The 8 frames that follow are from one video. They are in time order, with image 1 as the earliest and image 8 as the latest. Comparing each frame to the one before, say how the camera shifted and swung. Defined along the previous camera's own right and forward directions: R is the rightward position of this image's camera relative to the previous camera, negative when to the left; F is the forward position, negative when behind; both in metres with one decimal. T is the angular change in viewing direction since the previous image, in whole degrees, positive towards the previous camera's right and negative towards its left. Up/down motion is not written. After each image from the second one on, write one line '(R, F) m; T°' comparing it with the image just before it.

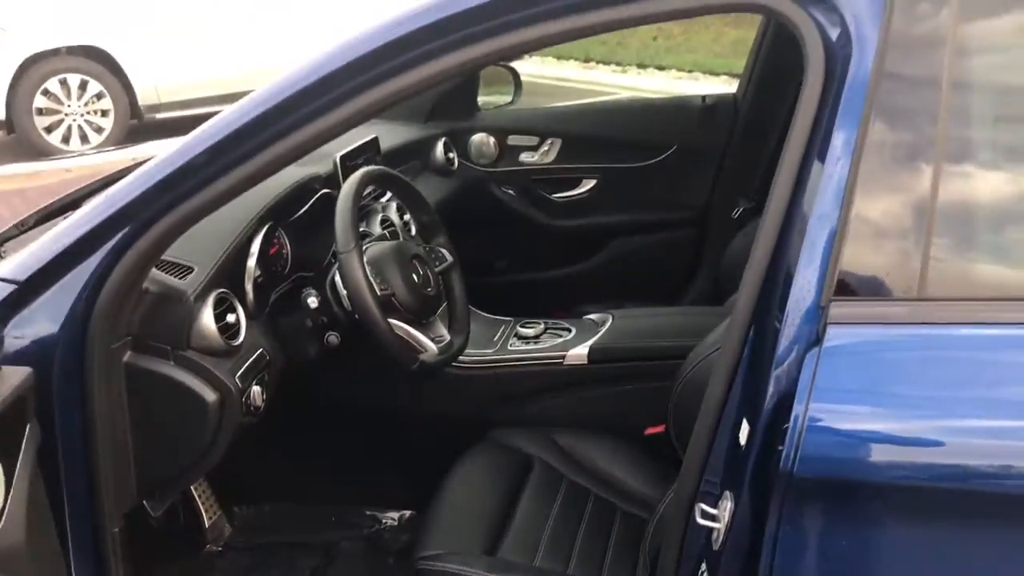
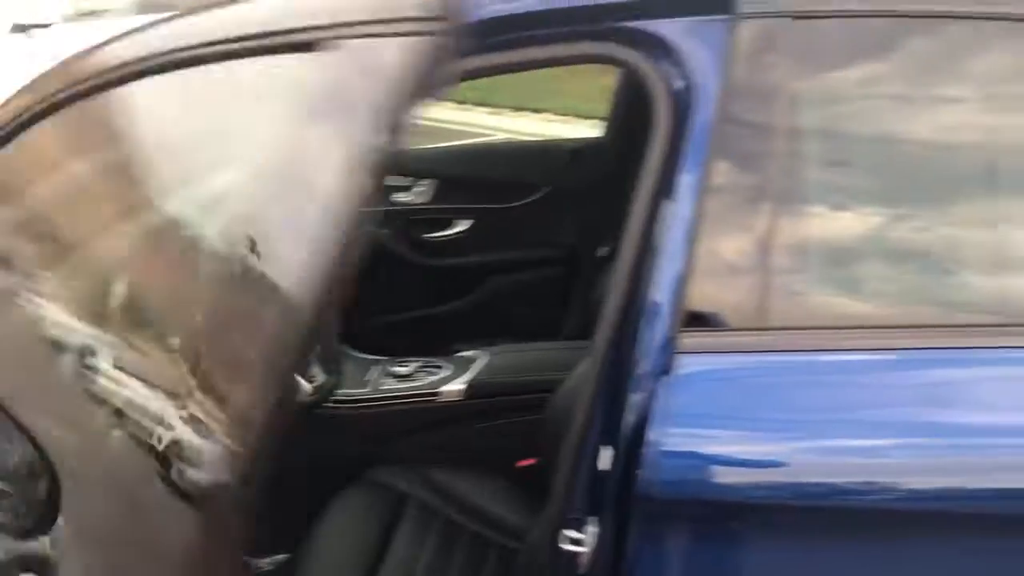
(+0.2, -0.1) m; -2°
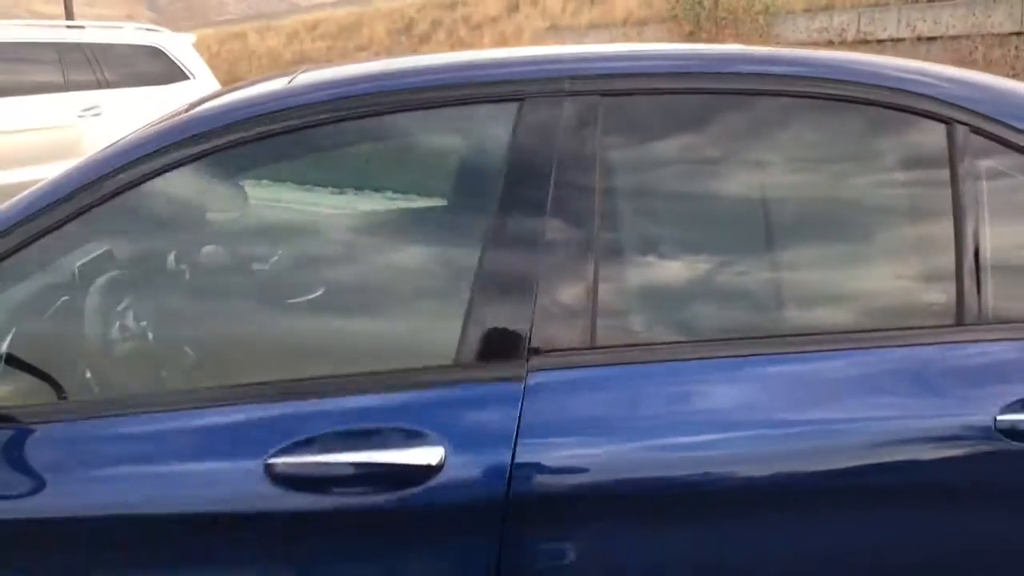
(0.0, -0.2) m; +7°
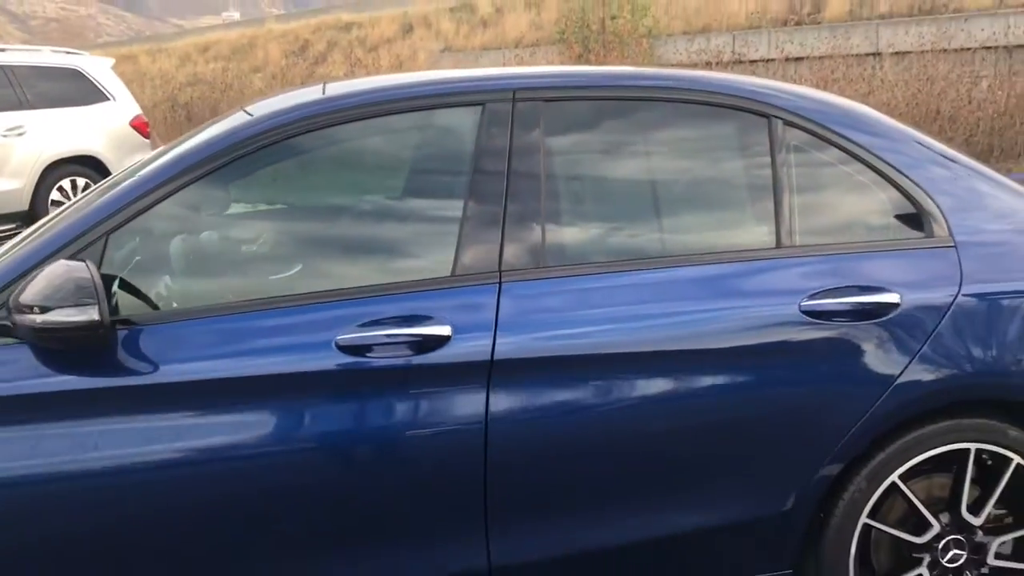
(-0.2, -0.7) m; +6°
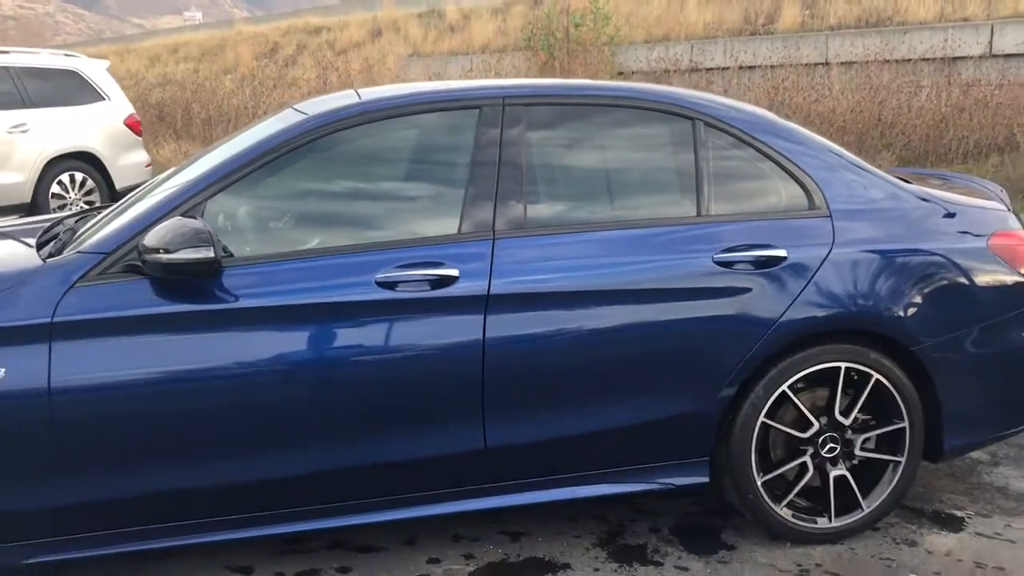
(-0.1, -0.7) m; +2°
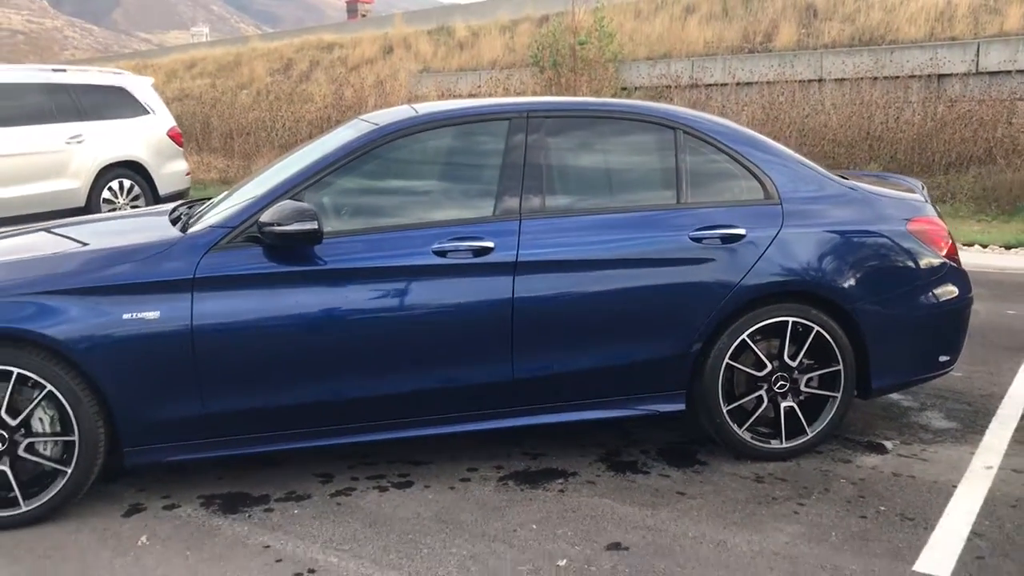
(-0.1, -0.9) m; 0°
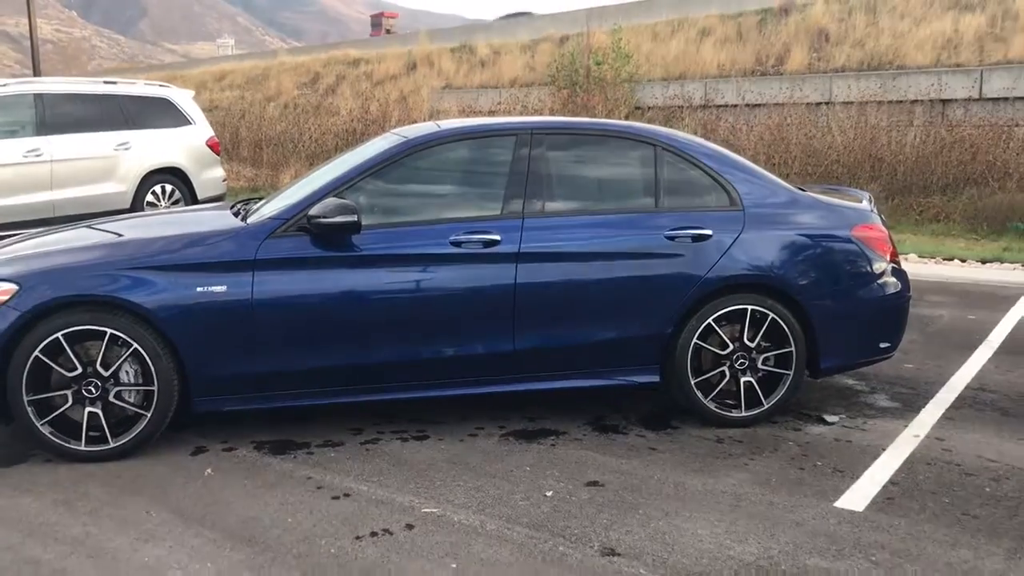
(+0.1, -0.7) m; -1°
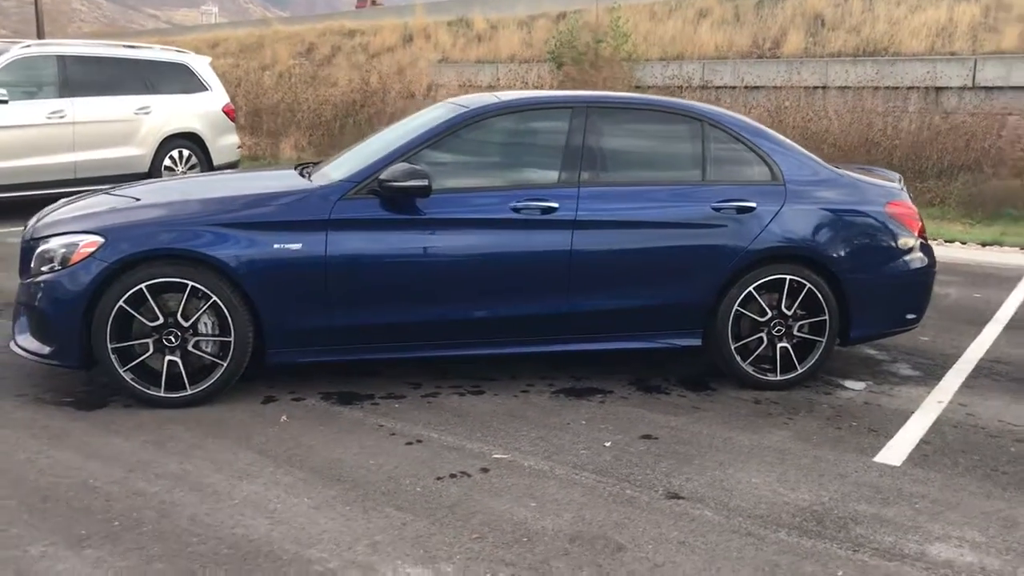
(-0.4, -0.2) m; +1°
